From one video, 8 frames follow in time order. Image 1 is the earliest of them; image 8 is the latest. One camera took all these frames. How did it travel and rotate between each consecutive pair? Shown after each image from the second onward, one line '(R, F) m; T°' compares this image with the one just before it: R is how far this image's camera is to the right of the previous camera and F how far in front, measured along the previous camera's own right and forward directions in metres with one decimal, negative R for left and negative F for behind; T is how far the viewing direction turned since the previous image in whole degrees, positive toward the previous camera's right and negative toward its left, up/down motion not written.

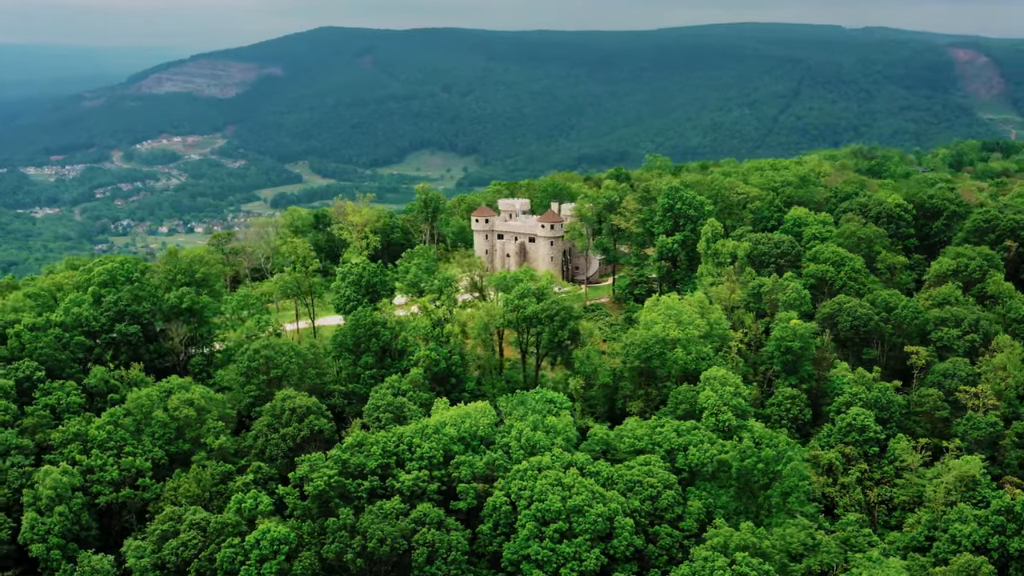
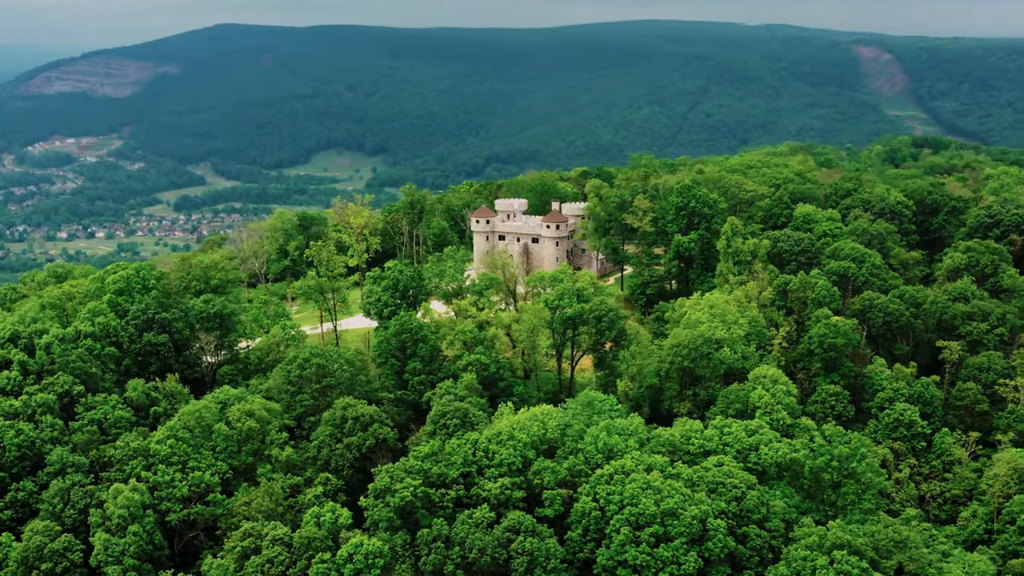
(-6.7, +1.1) m; +5°
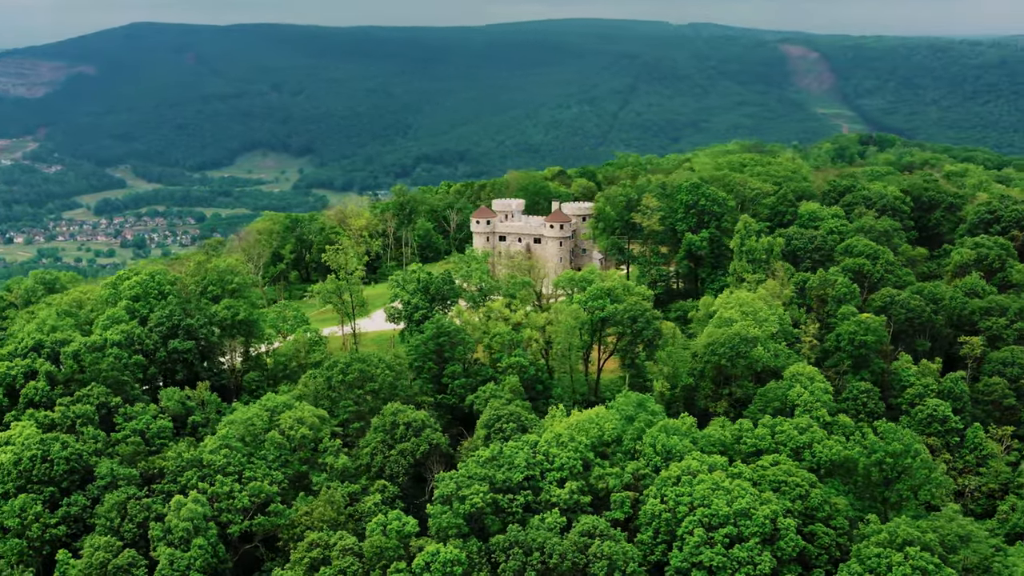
(-5.2, +0.8) m; +4°
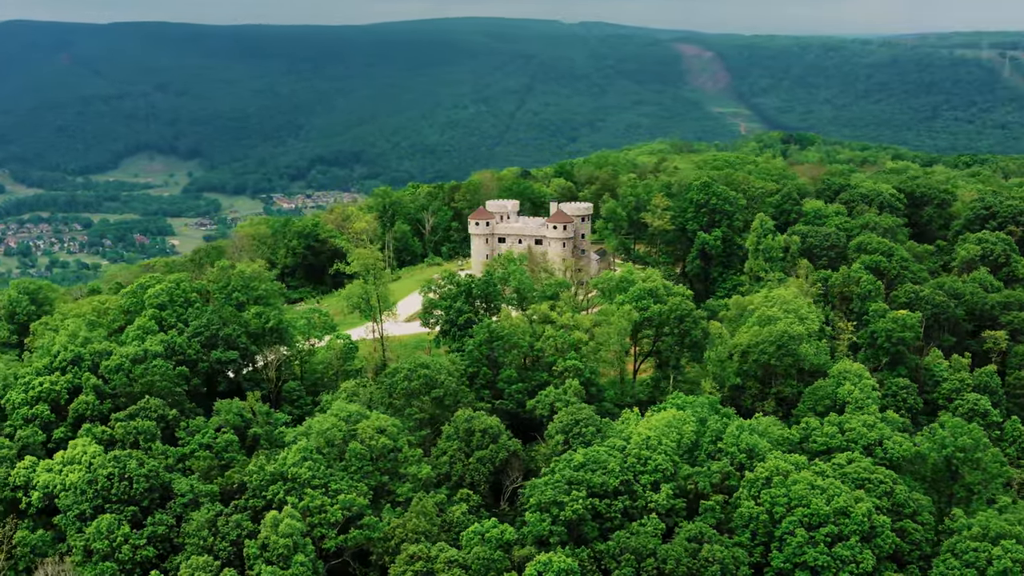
(-7.4, +1.2) m; +5°
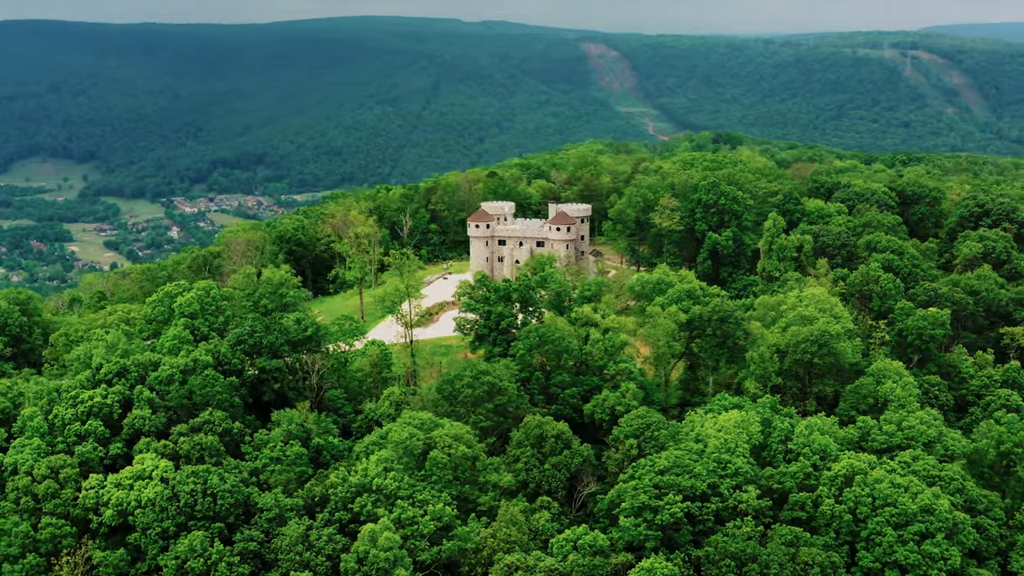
(-6.7, +0.9) m; +5°
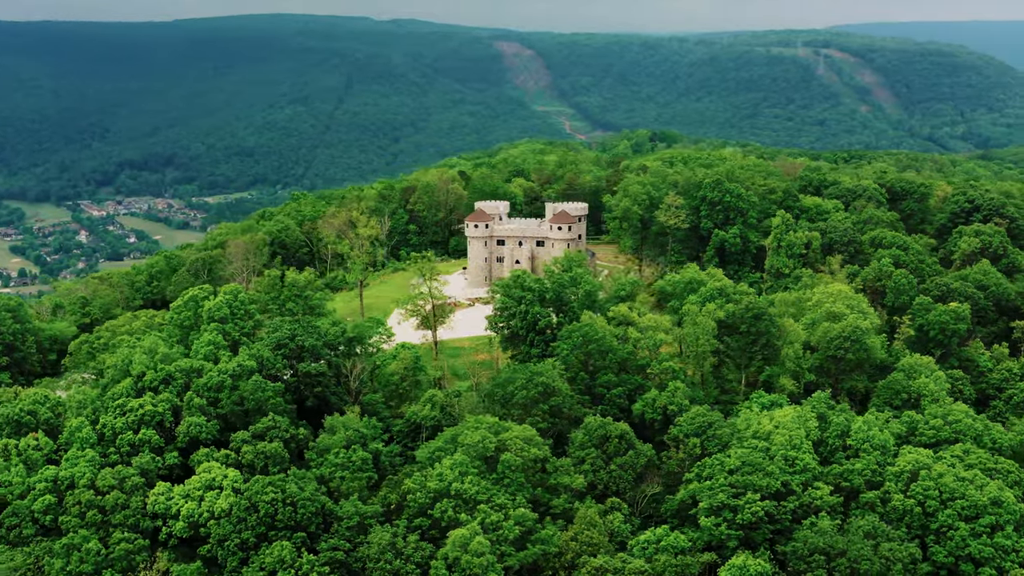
(-5.9, +0.8) m; +4°
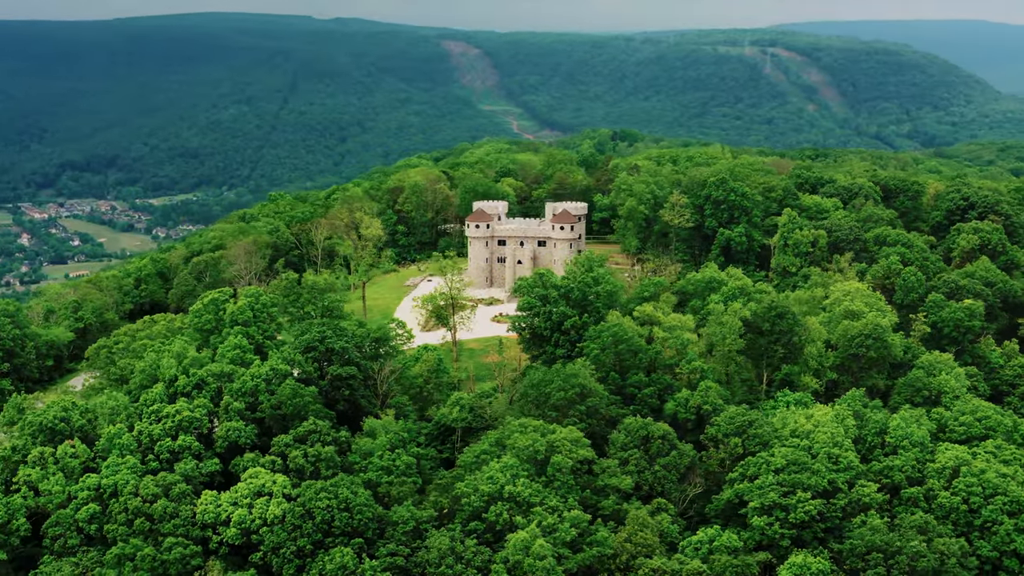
(-3.8, +0.5) m; +3°
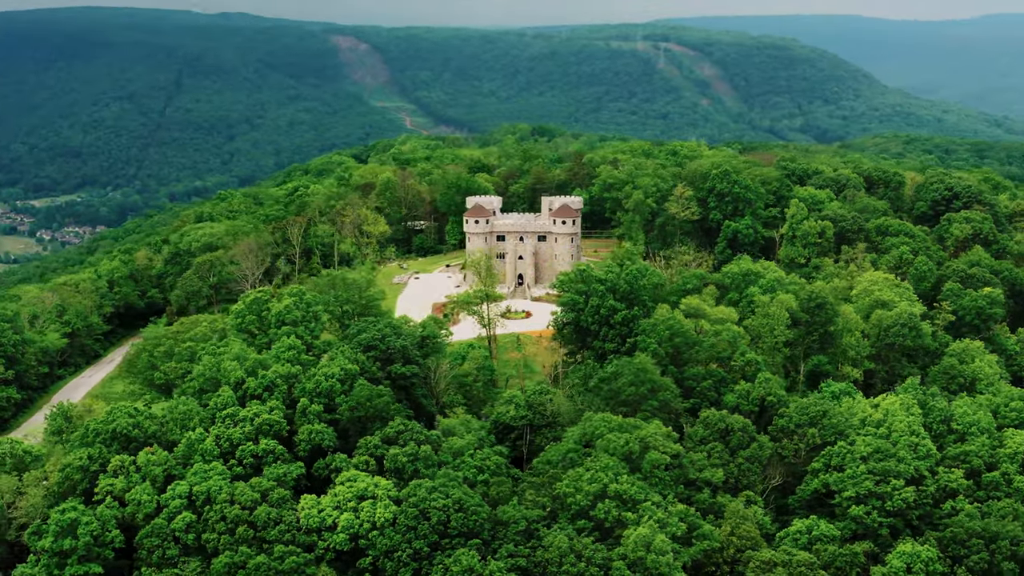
(-7.4, +1.1) m; +5°
